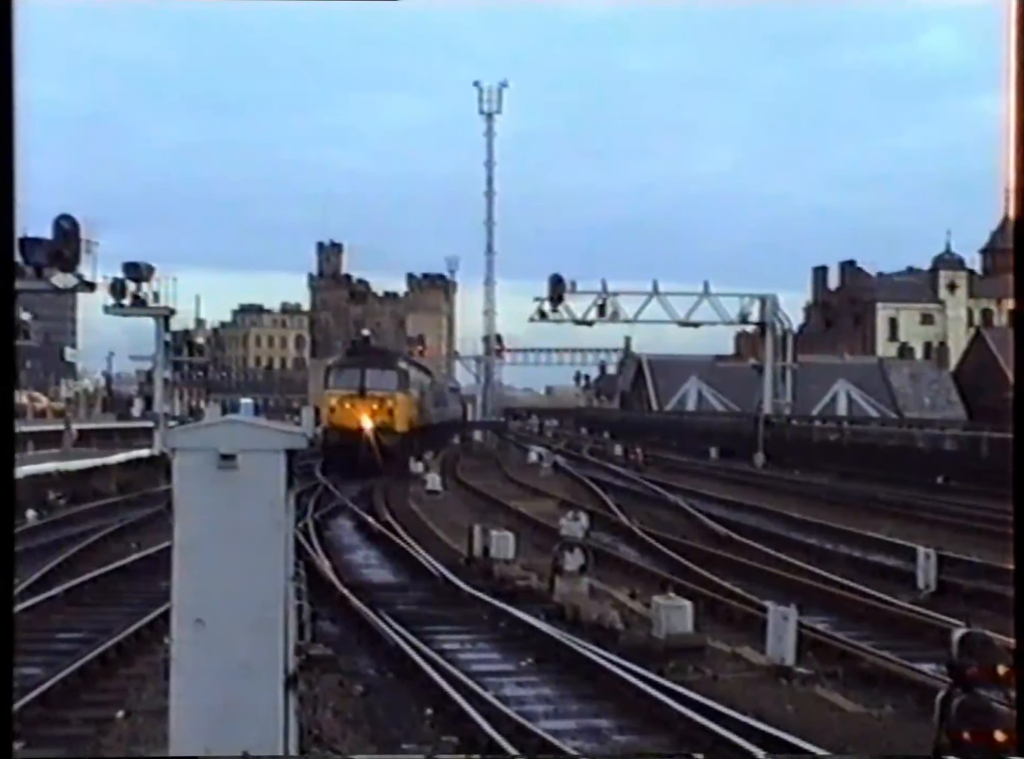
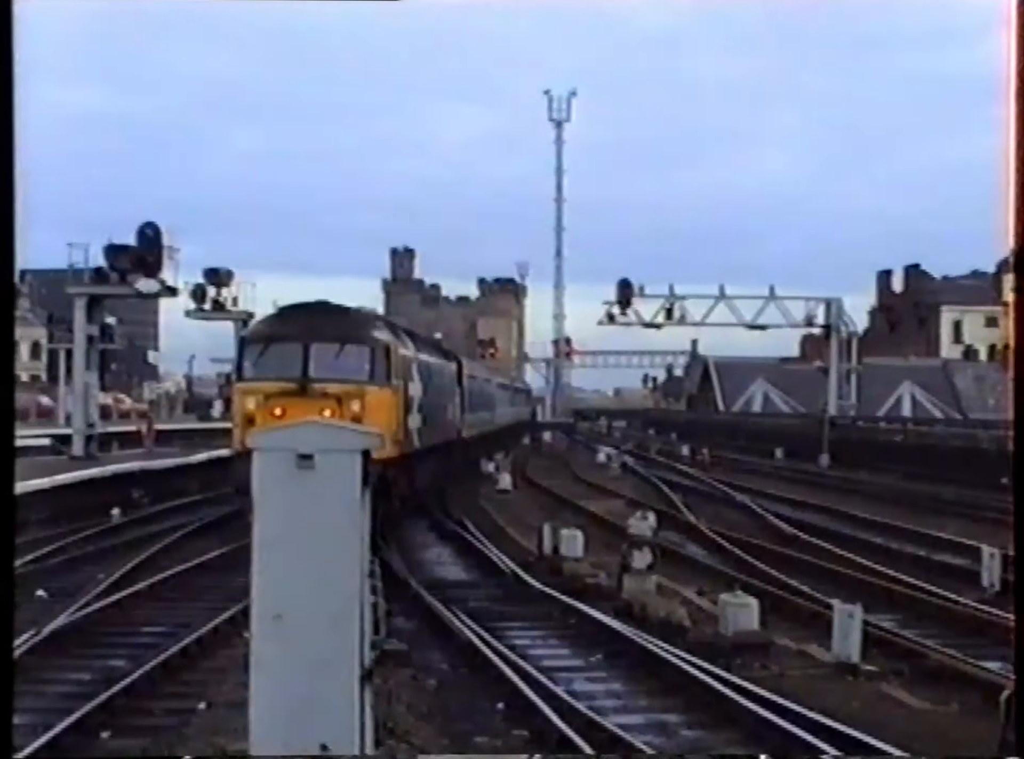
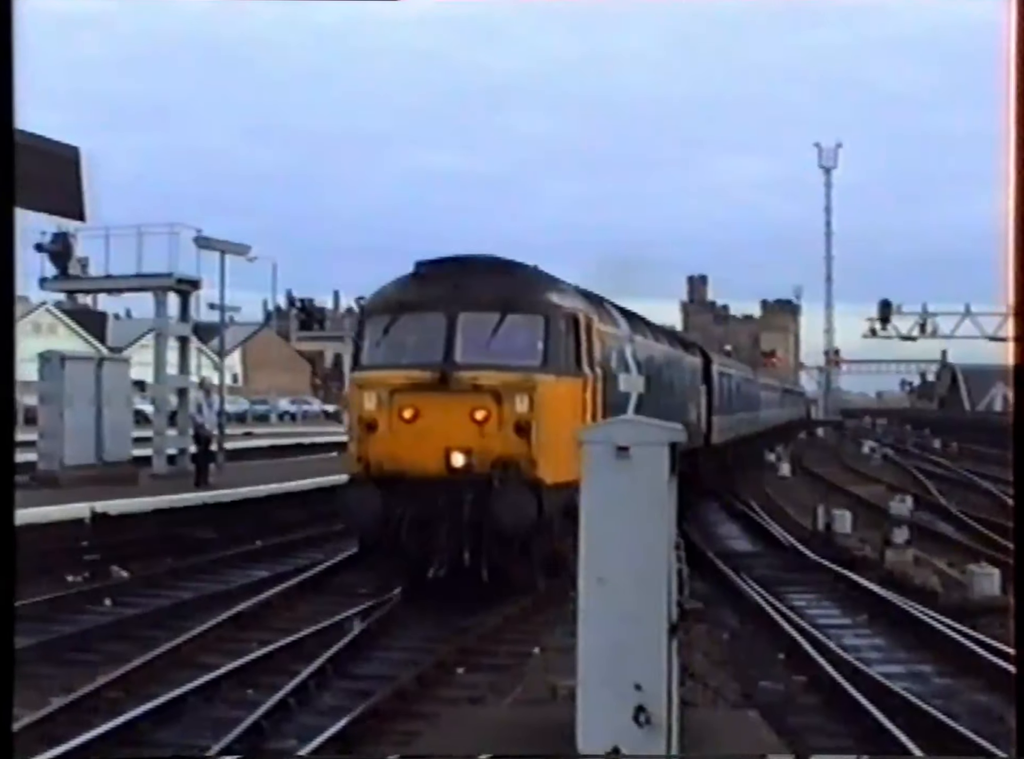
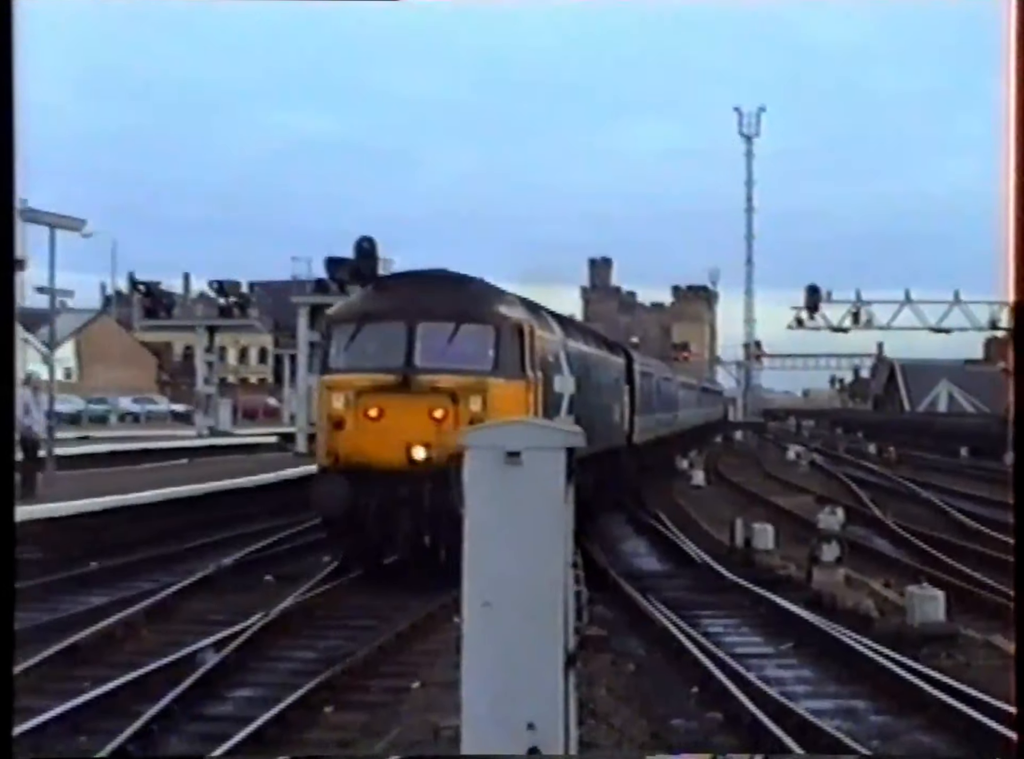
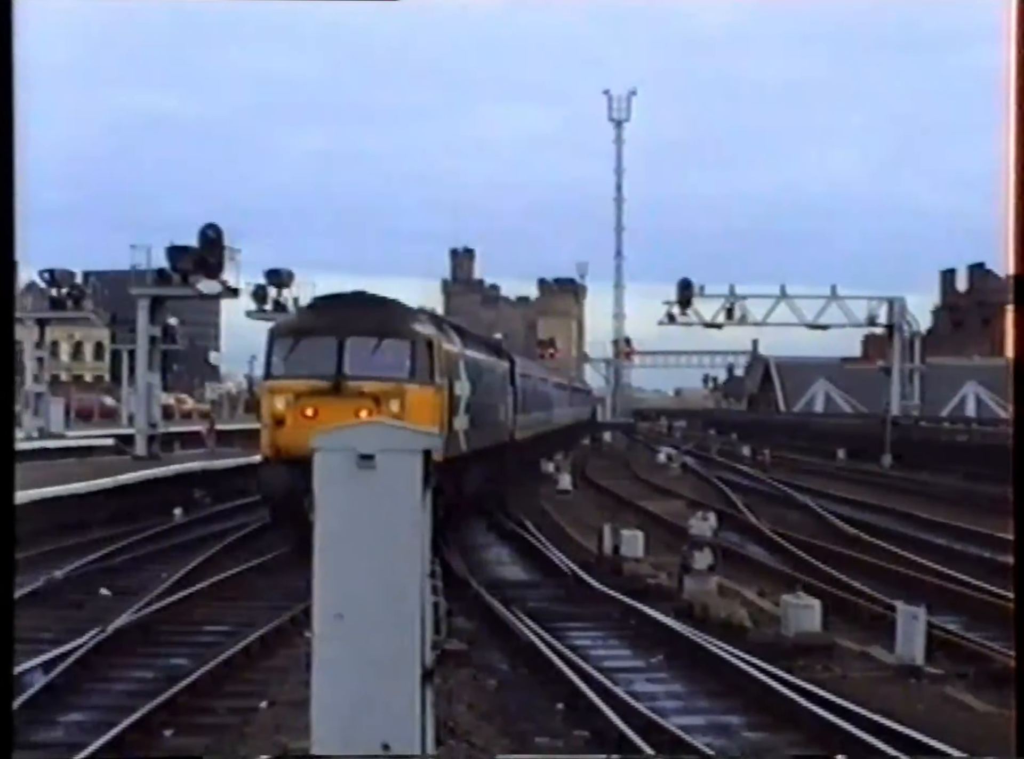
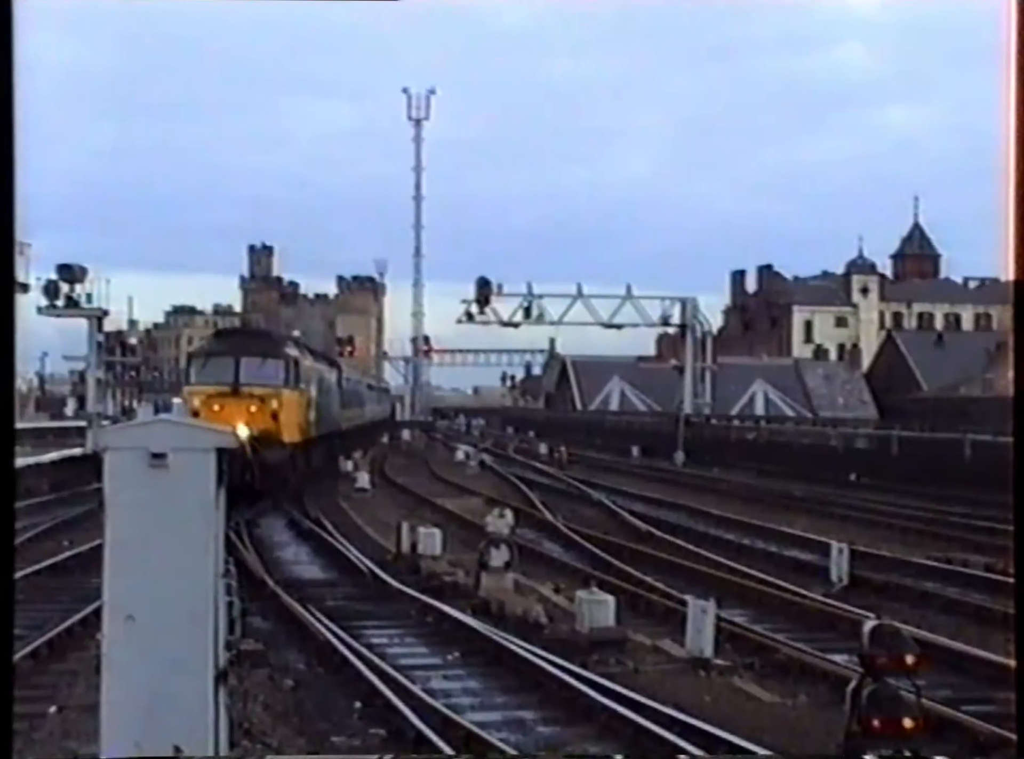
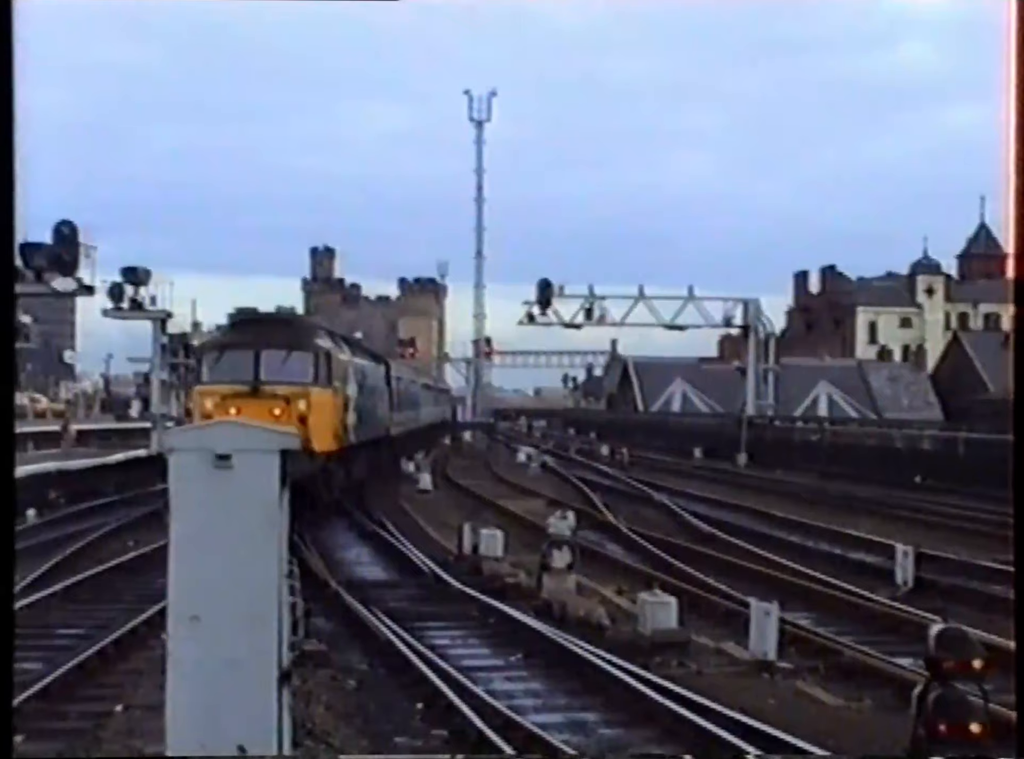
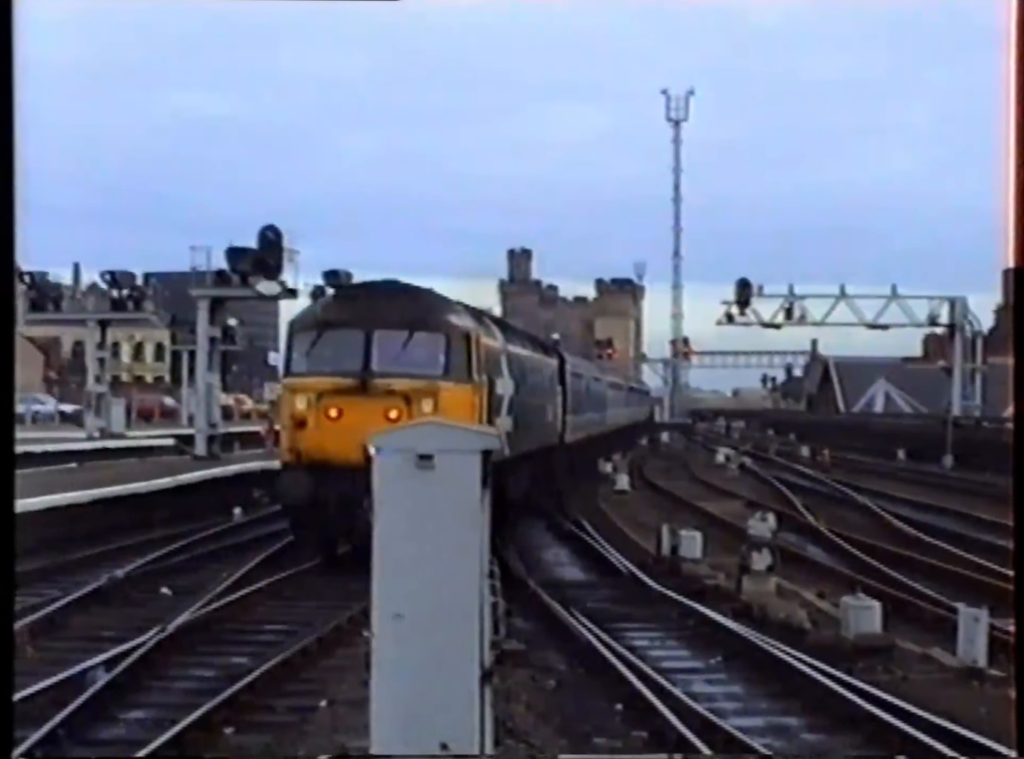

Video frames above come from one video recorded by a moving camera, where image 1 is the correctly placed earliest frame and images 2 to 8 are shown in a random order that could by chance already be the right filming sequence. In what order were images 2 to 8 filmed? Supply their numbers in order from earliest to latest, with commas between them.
6, 7, 2, 5, 8, 4, 3
